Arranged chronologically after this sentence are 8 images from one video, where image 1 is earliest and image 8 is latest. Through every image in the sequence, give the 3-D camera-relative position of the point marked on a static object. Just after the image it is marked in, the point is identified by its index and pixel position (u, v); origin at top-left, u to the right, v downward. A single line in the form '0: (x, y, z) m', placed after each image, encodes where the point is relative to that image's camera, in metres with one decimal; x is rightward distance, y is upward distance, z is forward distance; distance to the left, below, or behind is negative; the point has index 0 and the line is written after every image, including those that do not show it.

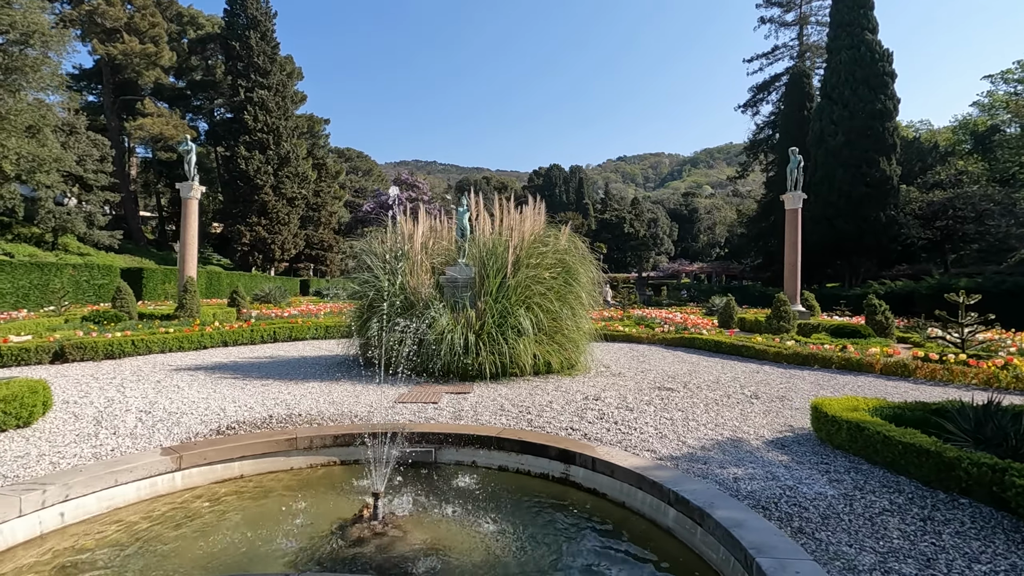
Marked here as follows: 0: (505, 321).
0: (-0.1, -0.3, +5.8) m
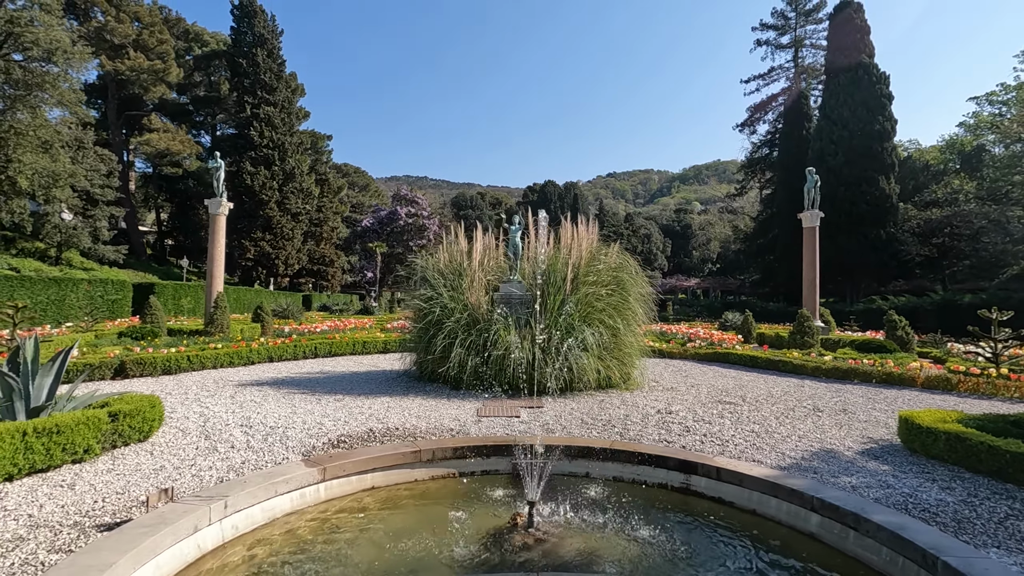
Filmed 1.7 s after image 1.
0: (+0.7, -0.5, +6.0) m
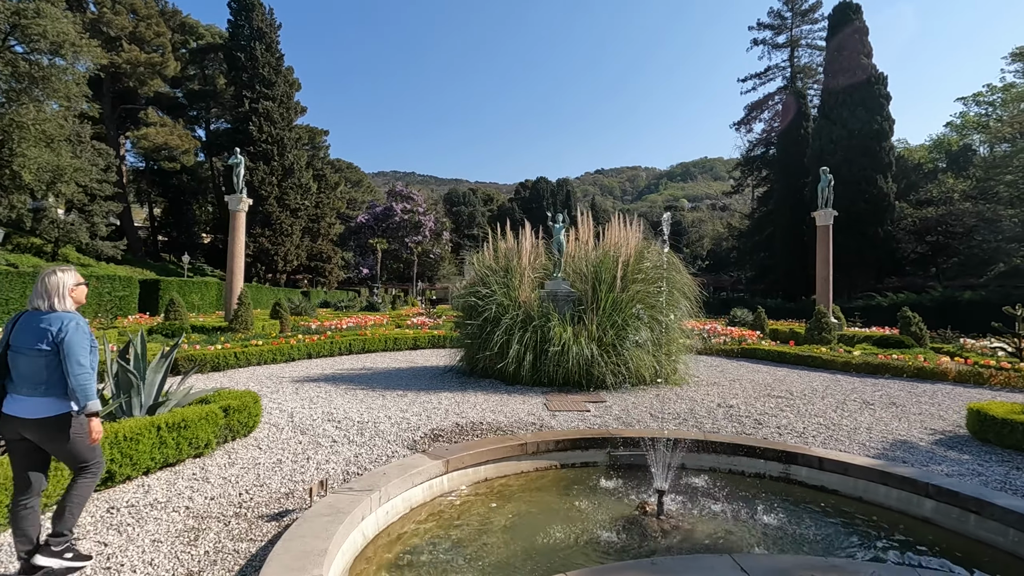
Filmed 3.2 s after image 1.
0: (+1.3, -0.5, +6.1) m
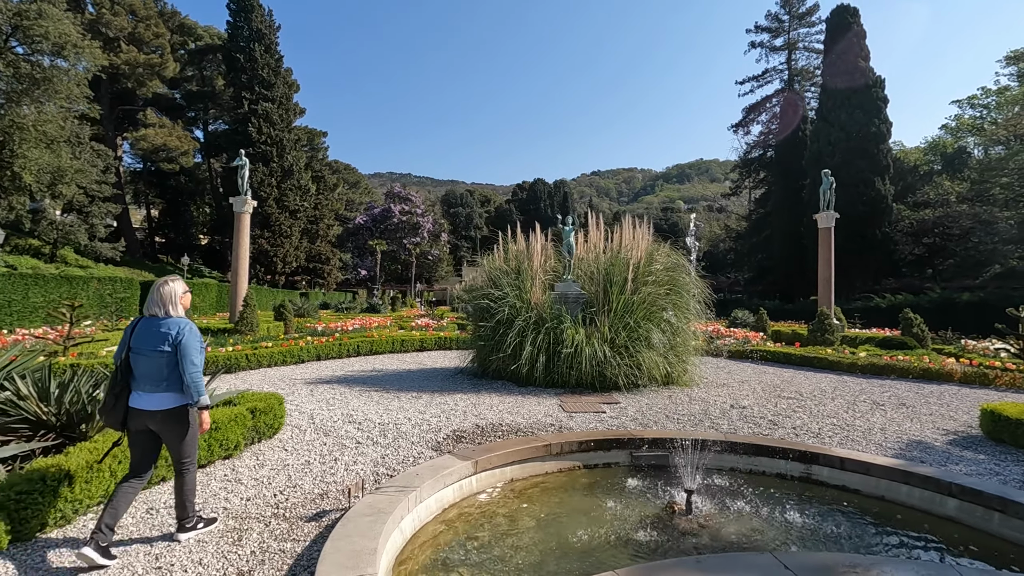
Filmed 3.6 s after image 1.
0: (+1.4, -0.5, +6.2) m
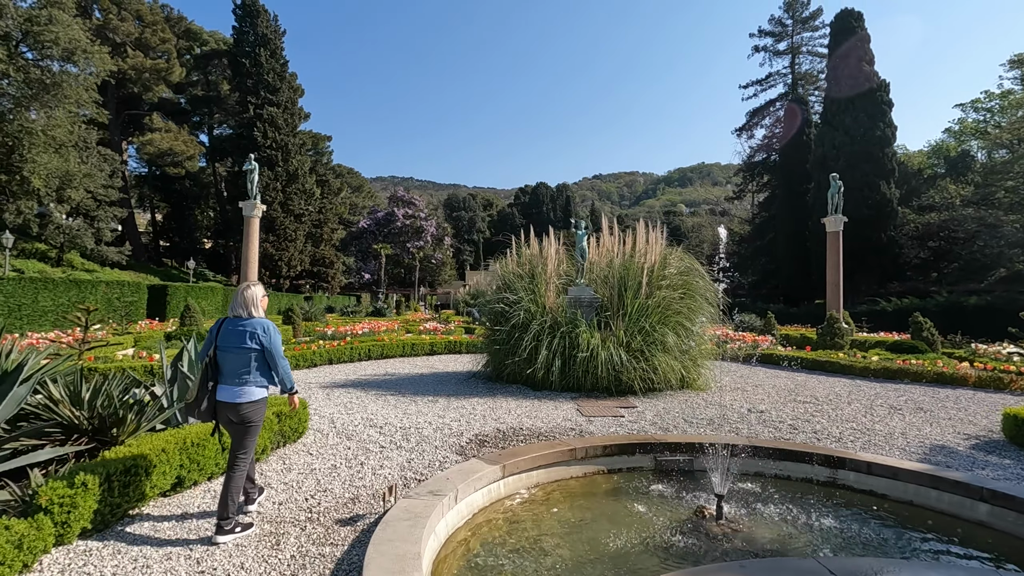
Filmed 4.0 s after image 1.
0: (+1.6, -0.6, +6.2) m
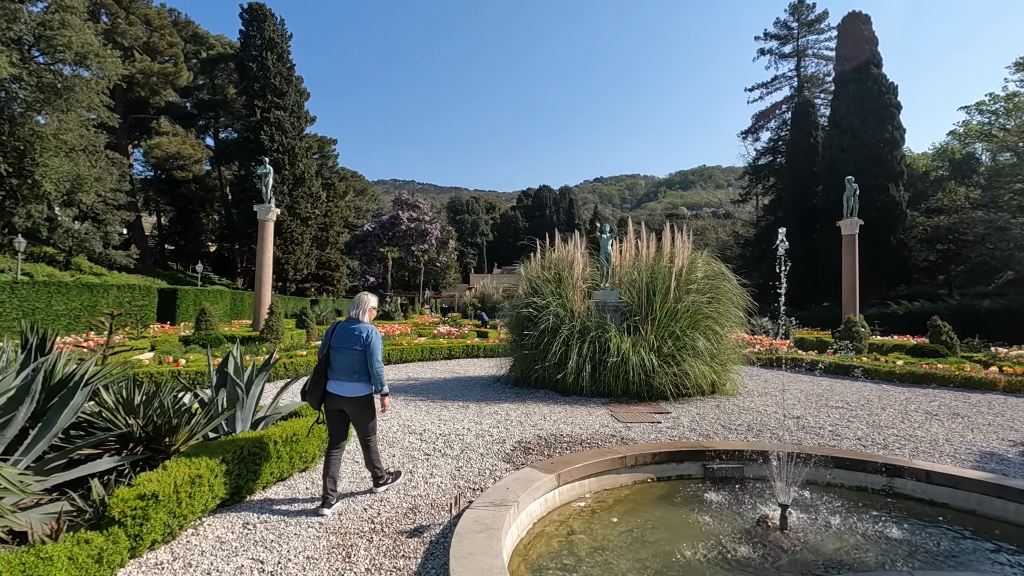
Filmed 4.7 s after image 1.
0: (+1.9, -0.6, +6.2) m
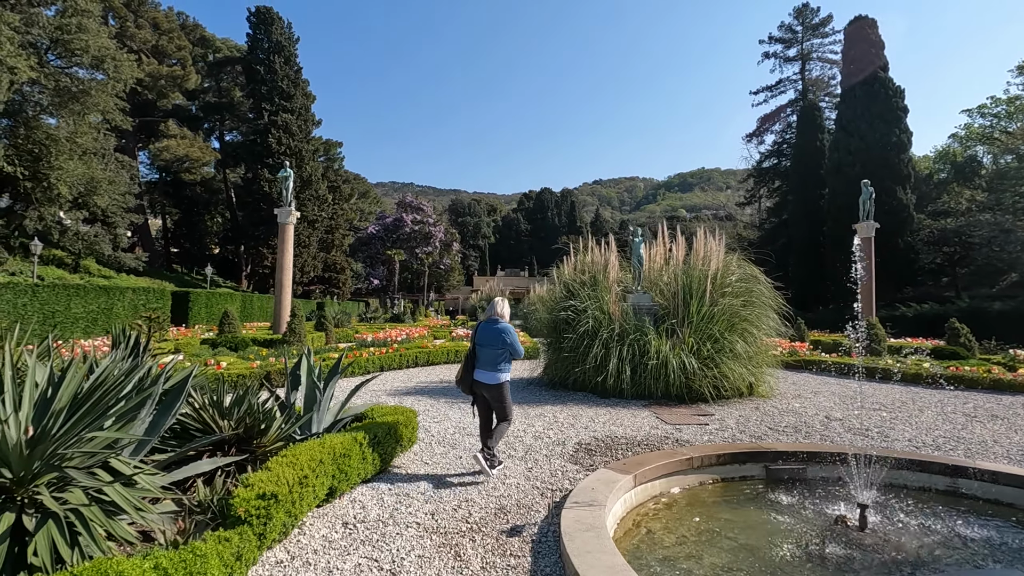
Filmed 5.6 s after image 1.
0: (+2.4, -0.7, +6.2) m
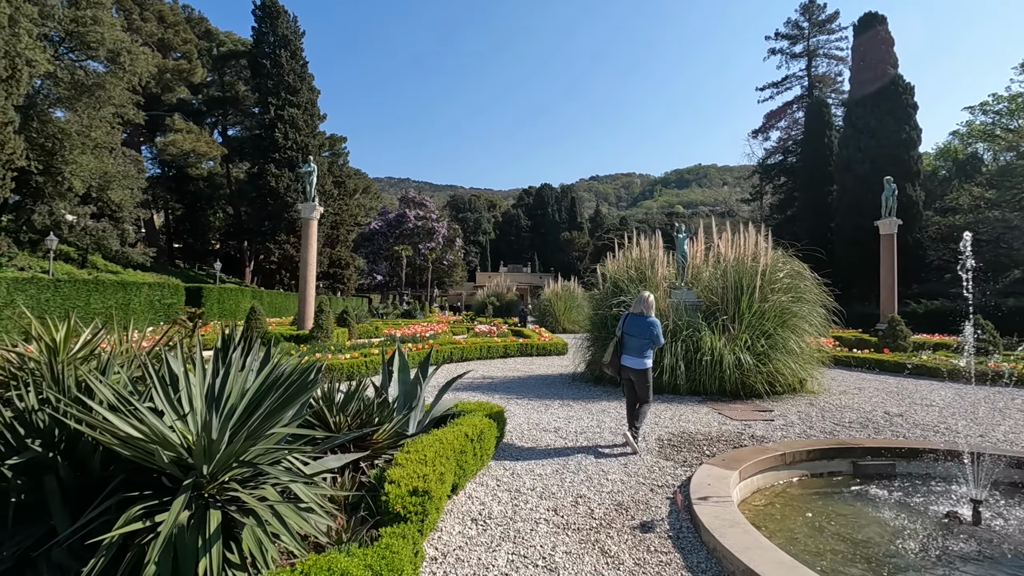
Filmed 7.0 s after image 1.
0: (+3.0, -0.6, +6.2) m
